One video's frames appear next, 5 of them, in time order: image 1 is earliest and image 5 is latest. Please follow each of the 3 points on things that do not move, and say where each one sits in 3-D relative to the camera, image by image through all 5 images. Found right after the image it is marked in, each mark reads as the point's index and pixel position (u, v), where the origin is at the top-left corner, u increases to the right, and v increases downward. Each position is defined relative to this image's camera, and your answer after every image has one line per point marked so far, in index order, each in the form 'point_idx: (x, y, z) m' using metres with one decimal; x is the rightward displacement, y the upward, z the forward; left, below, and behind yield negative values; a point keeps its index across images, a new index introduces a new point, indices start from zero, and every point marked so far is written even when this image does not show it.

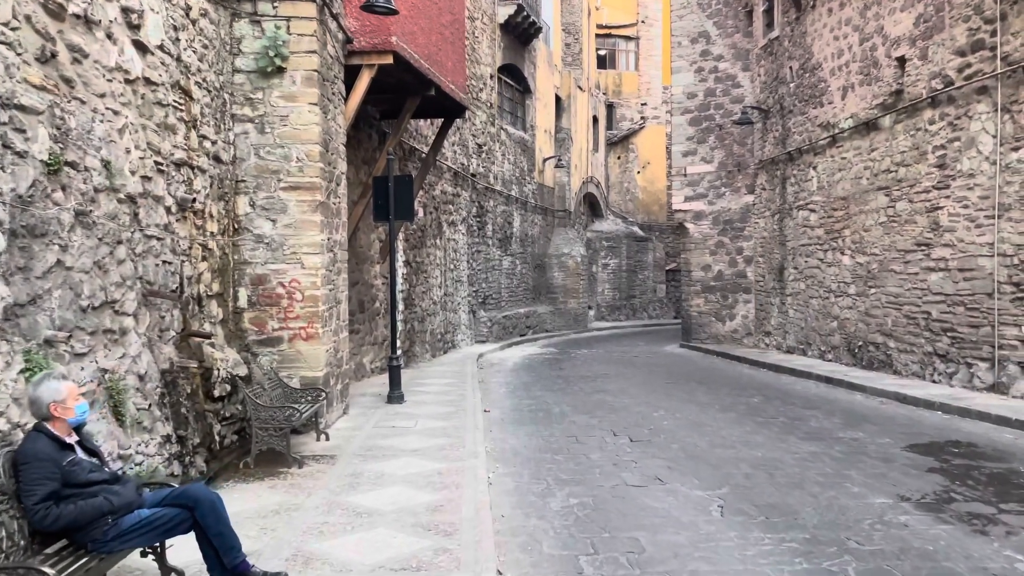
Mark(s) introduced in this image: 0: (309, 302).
0: (-1.6, -0.1, +6.2) m
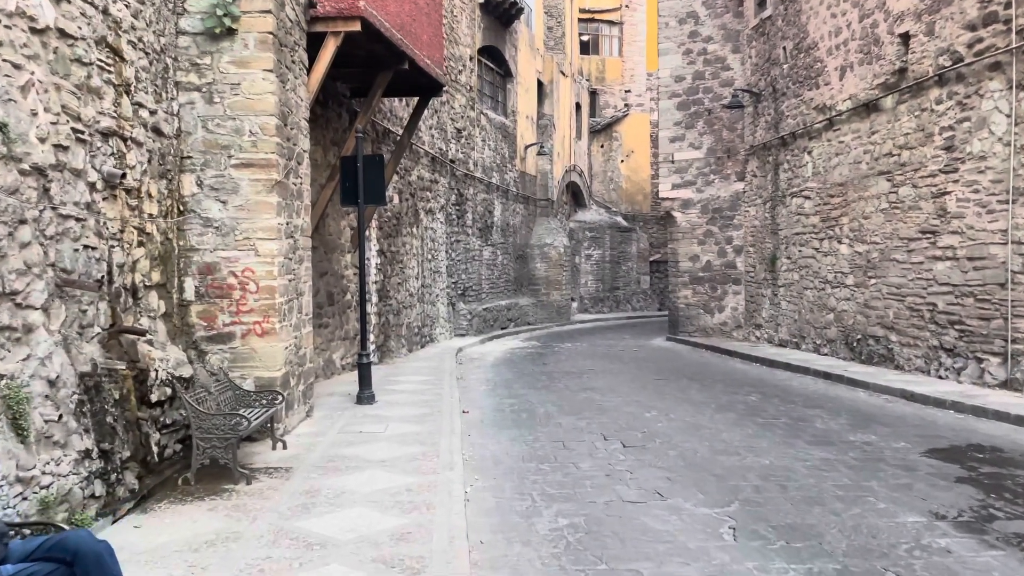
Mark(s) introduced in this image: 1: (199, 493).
0: (-1.7, 0.0, +5.5) m
1: (-1.7, -1.1, +4.2) m
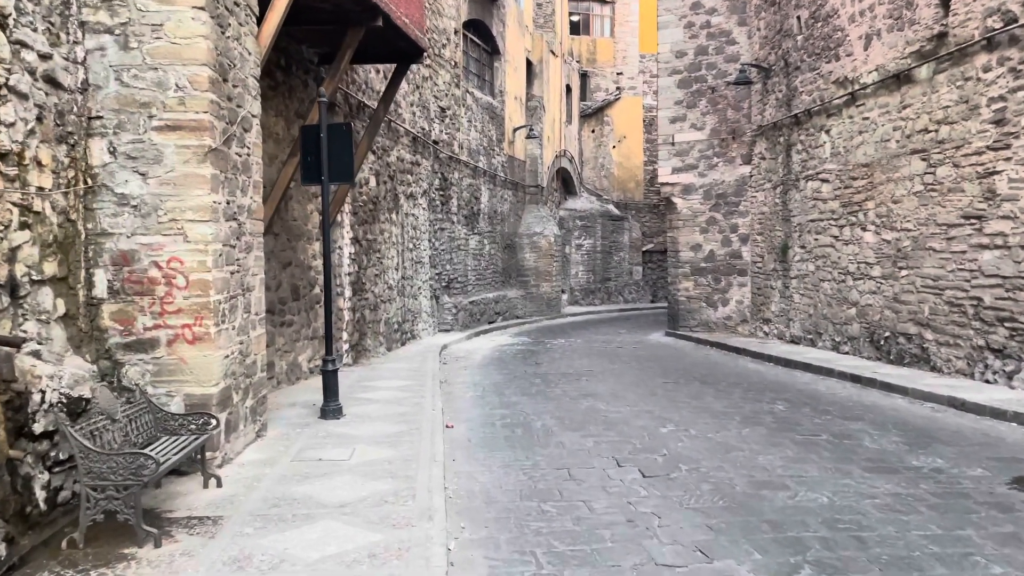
0: (-1.7, 0.0, +4.4) m
1: (-1.7, -1.1, +3.1) m
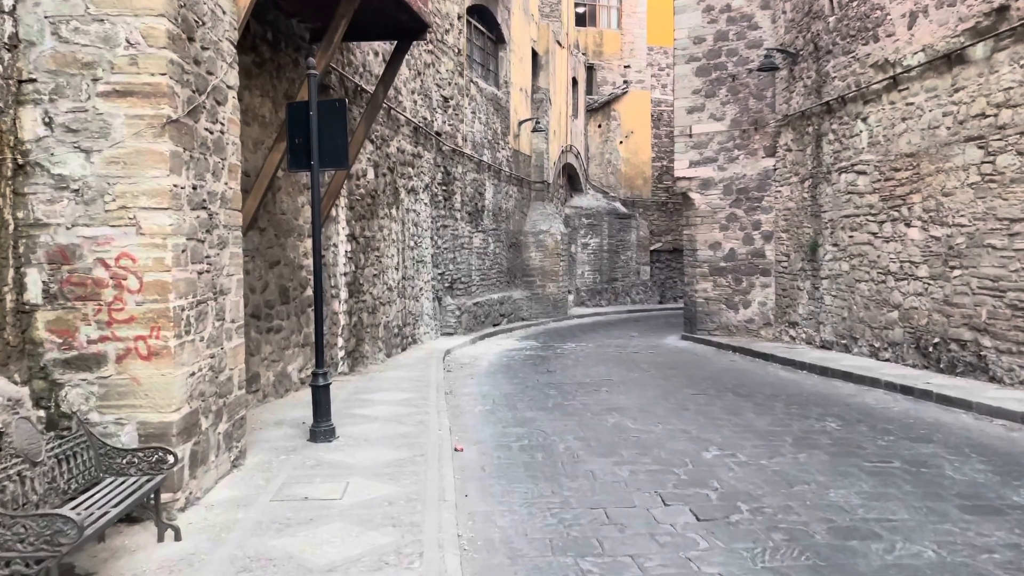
0: (-1.6, 0.0, +3.6) m
1: (-1.5, -1.1, +2.3) m
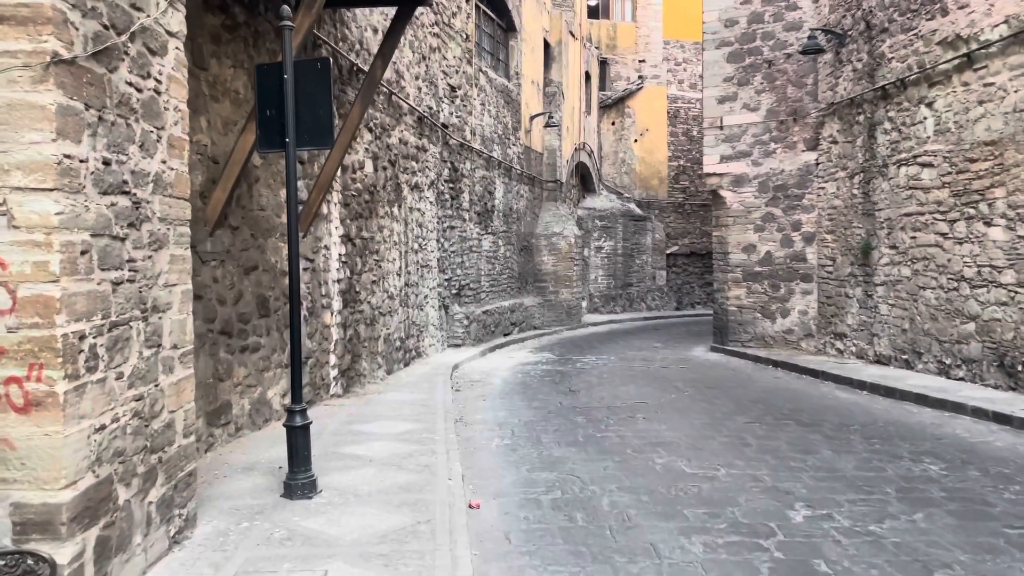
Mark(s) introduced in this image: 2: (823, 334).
0: (-1.5, -0.1, +2.4) m
1: (-1.4, -1.1, +1.2) m
2: (+4.2, -0.6, +10.8) m
